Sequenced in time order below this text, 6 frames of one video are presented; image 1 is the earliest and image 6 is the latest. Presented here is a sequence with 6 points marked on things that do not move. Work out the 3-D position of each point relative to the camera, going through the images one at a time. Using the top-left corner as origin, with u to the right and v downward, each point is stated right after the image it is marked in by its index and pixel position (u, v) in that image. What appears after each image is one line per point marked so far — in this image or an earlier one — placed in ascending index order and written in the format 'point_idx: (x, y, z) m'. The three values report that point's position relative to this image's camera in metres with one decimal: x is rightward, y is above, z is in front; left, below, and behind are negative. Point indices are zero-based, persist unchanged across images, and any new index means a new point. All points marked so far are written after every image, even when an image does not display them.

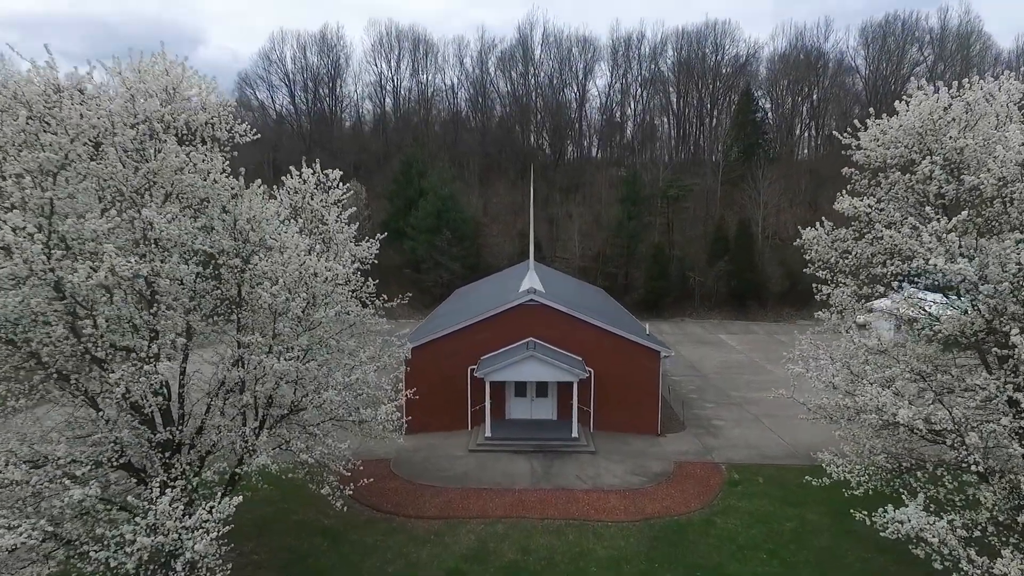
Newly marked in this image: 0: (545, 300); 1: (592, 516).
0: (+1.0, -0.3, +16.8) m
1: (+1.8, -5.1, +12.4) m
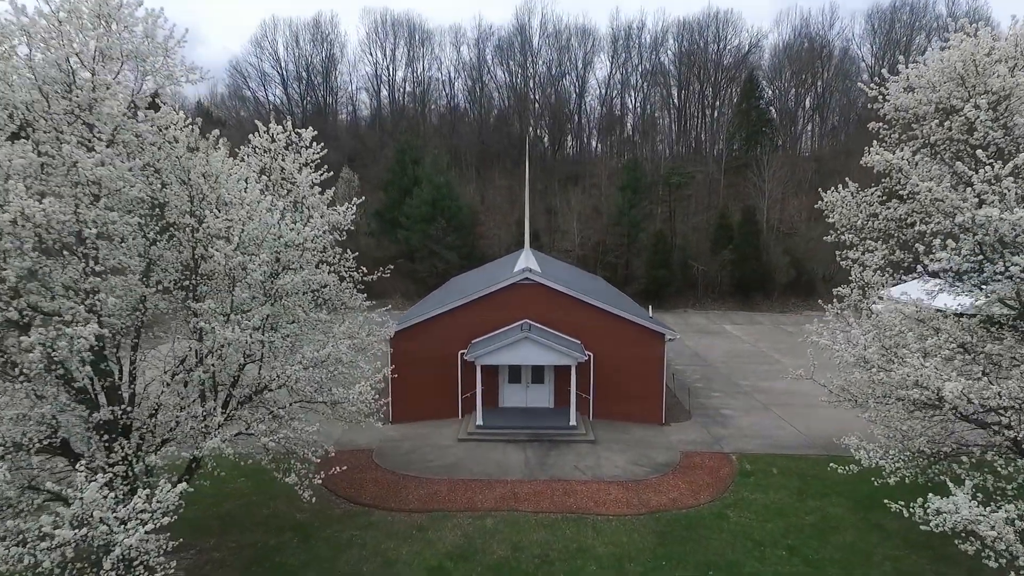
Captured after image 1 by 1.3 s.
0: (+0.8, +0.3, +15.7) m
1: (+1.6, -4.5, +11.3) m
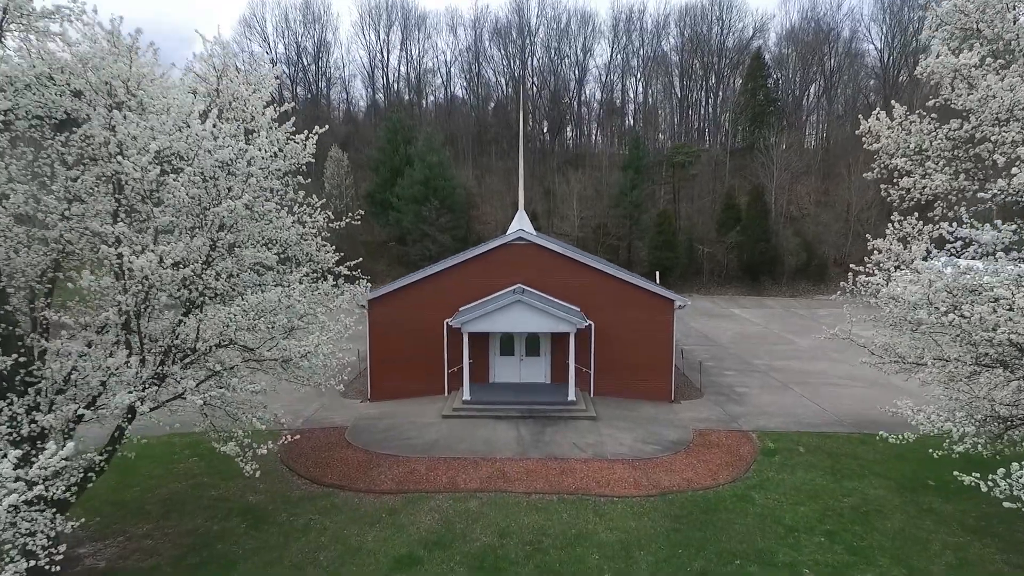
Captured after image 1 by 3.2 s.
0: (+0.6, +1.3, +14.0) m
1: (+1.4, -3.5, +9.6) m
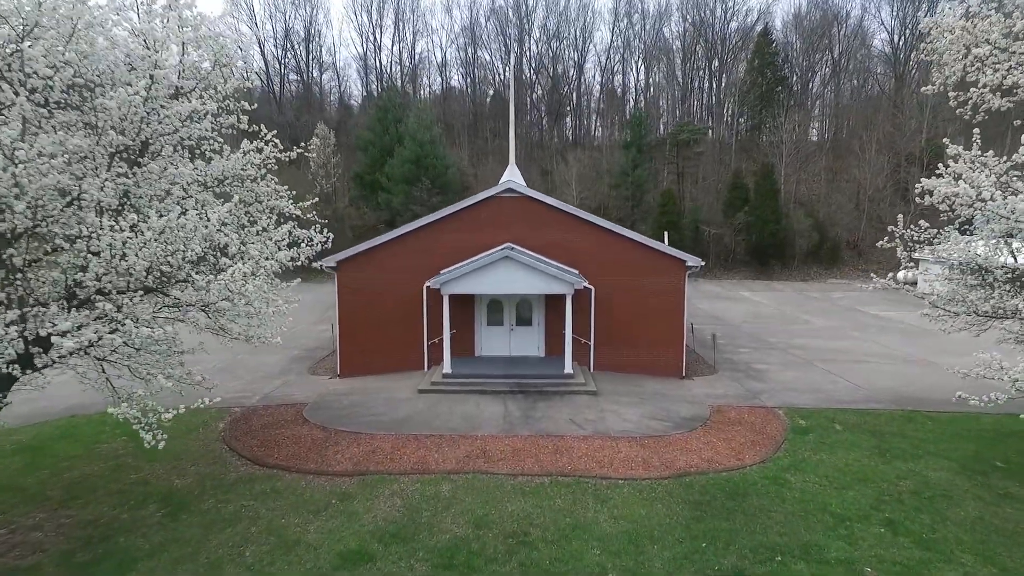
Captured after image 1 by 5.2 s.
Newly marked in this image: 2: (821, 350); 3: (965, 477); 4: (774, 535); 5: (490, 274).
0: (+0.4, +2.2, +12.3) m
1: (+1.2, -2.6, +7.9) m
2: (+8.8, -1.8, +15.7) m
3: (+6.6, -2.7, +8.0) m
4: (+3.1, -2.9, +6.5) m
5: (-0.4, +0.3, +11.2) m
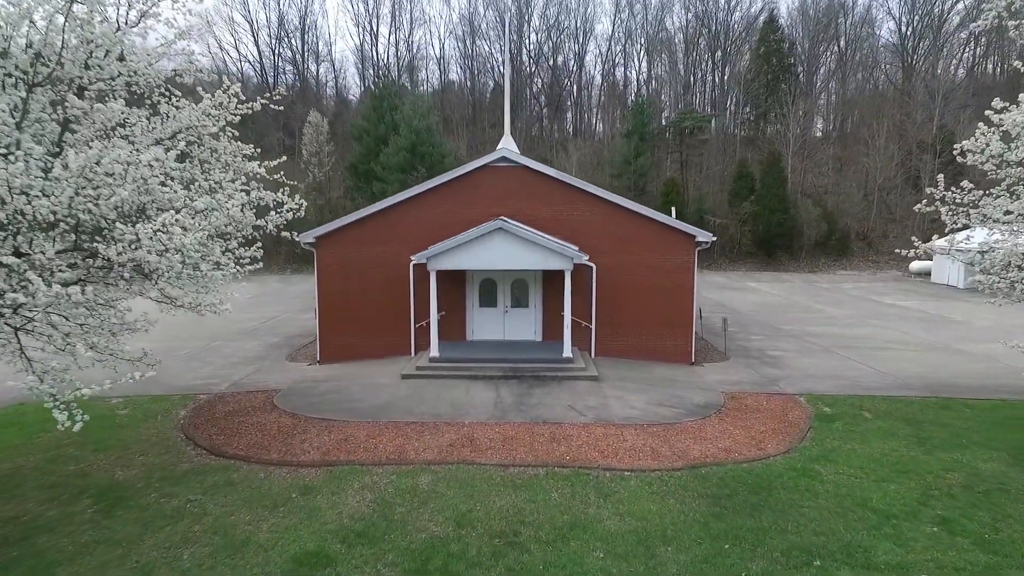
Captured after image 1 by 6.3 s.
0: (+0.2, +2.6, +11.3) m
1: (+1.1, -2.2, +6.9) m
2: (+8.7, -1.3, +14.7) m
3: (+6.5, -2.3, +7.0) m
4: (+3.0, -2.5, +5.5) m
5: (-0.6, +0.7, +10.2) m
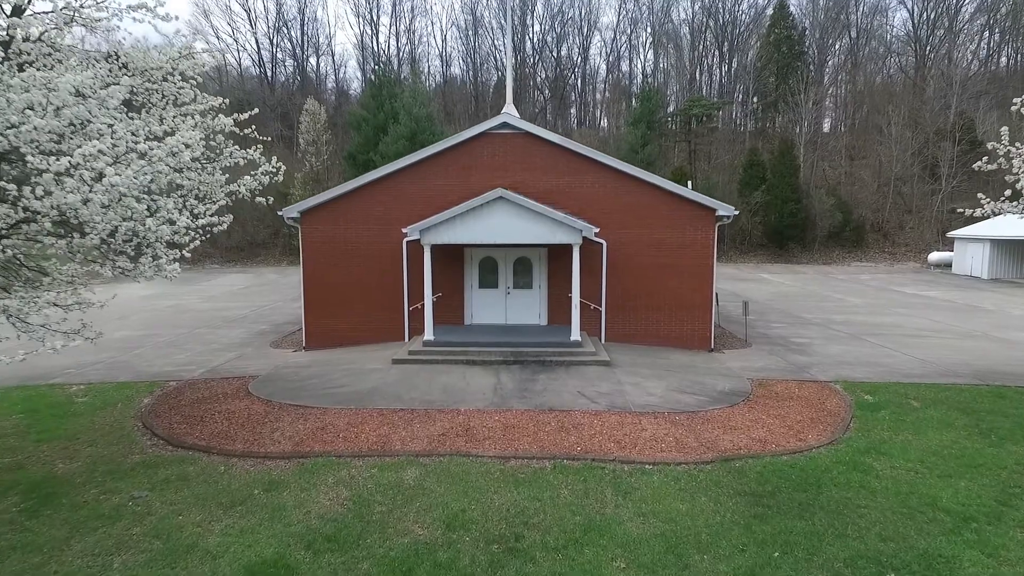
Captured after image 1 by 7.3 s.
0: (+0.3, +3.0, +10.3) m
1: (+1.1, -1.8, +5.9) m
2: (+8.8, -0.9, +13.7) m
3: (+6.5, -1.9, +6.0) m
4: (+3.0, -2.1, +4.5) m
5: (-0.5, +1.1, +9.3) m
